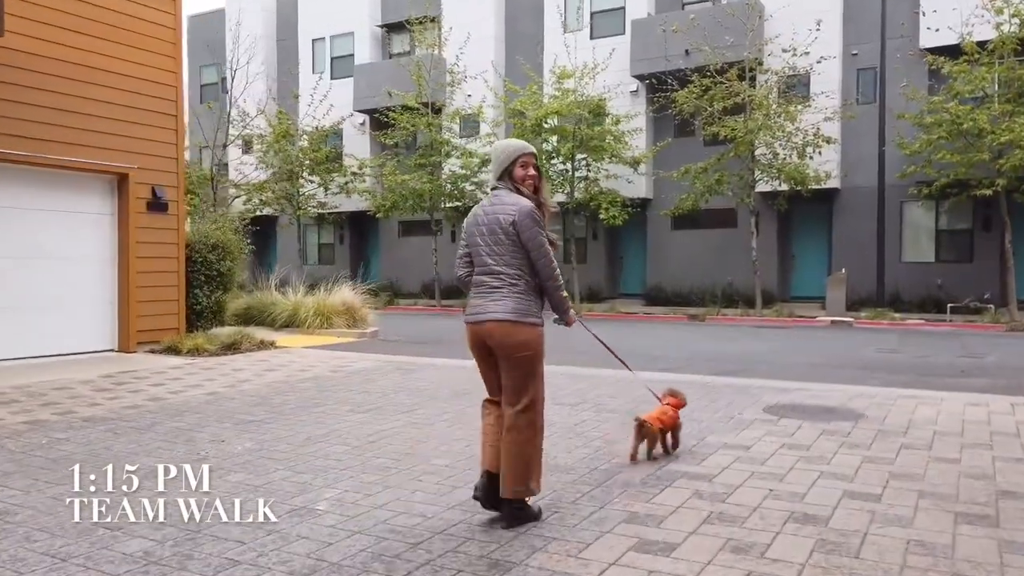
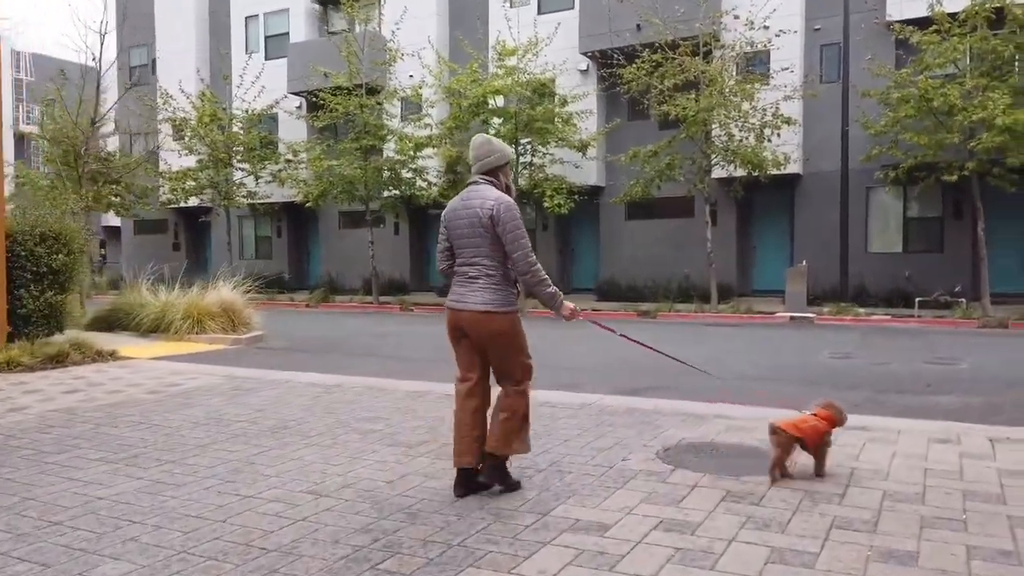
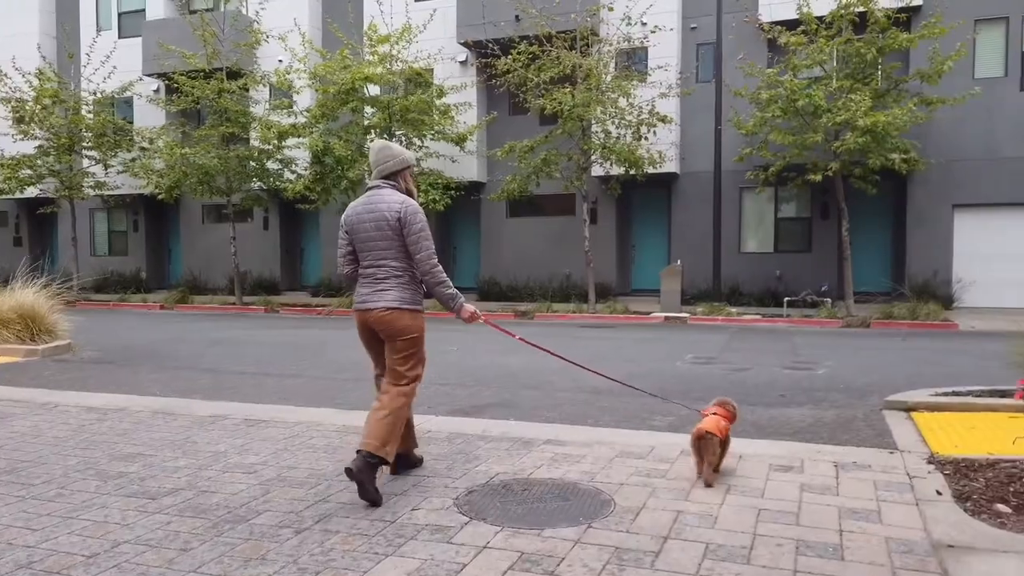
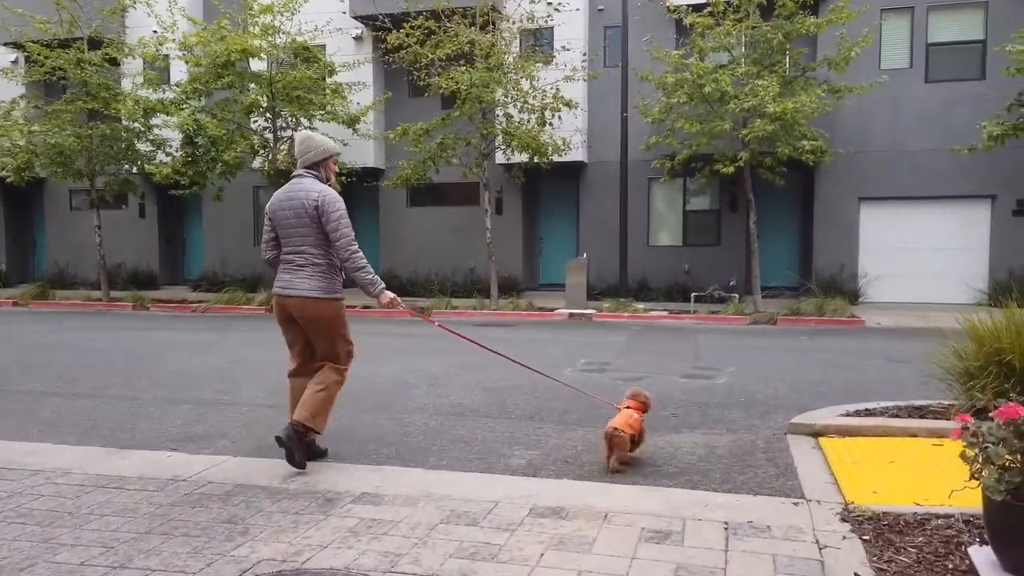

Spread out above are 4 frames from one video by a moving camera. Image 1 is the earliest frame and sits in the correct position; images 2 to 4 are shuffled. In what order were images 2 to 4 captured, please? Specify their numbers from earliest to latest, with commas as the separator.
2, 3, 4
